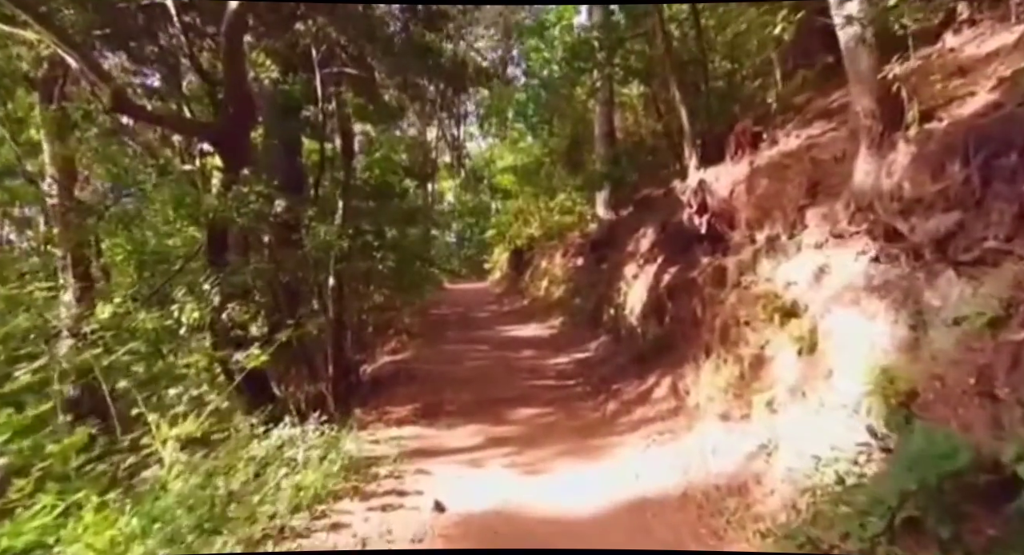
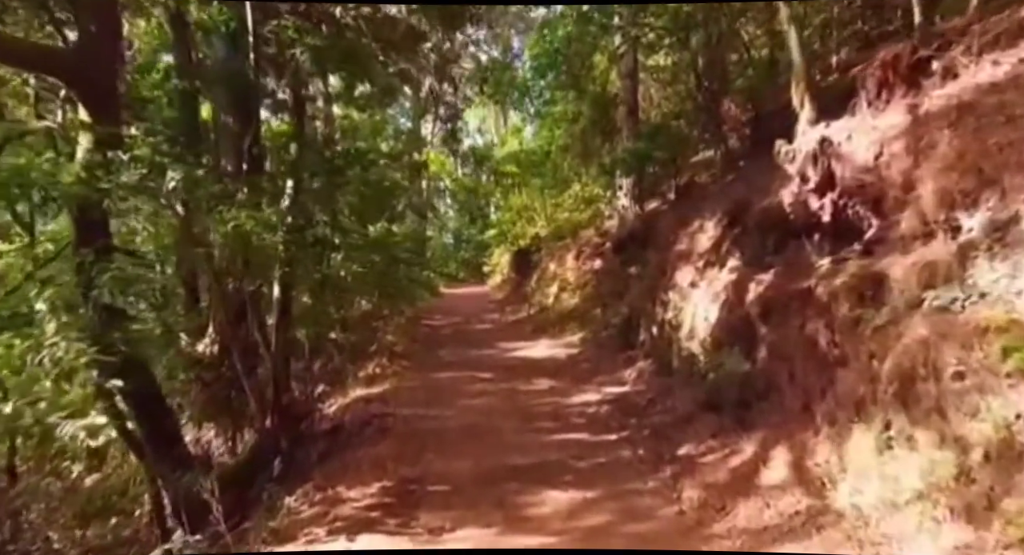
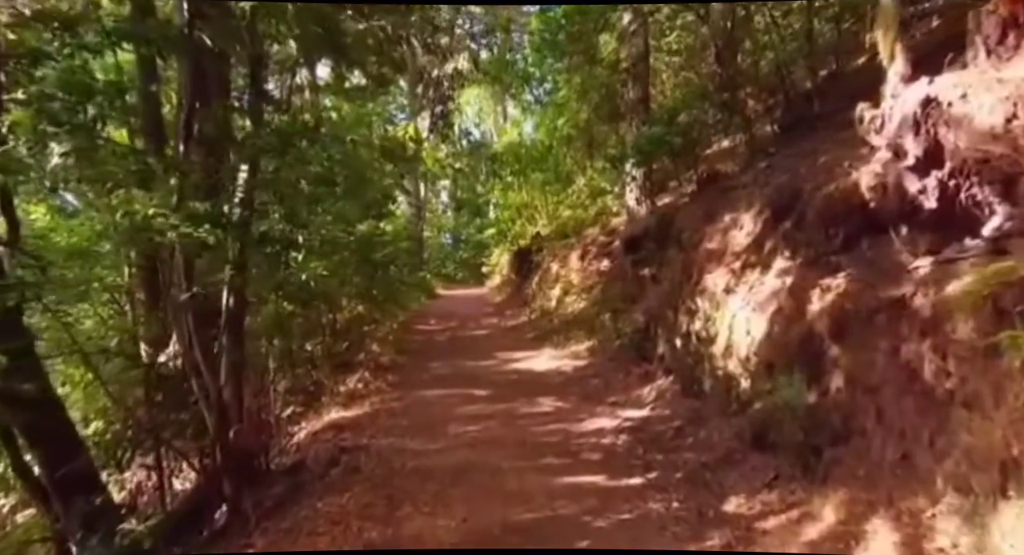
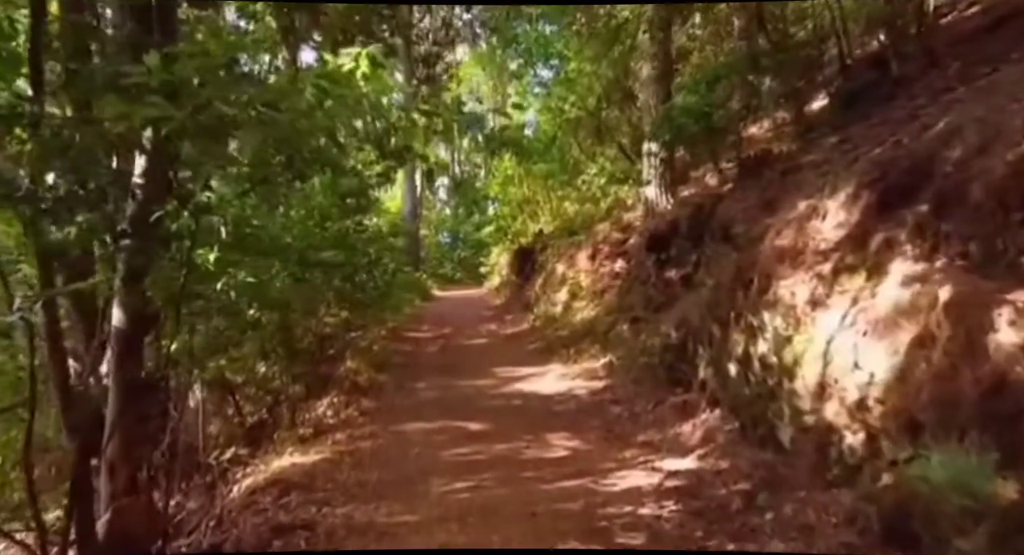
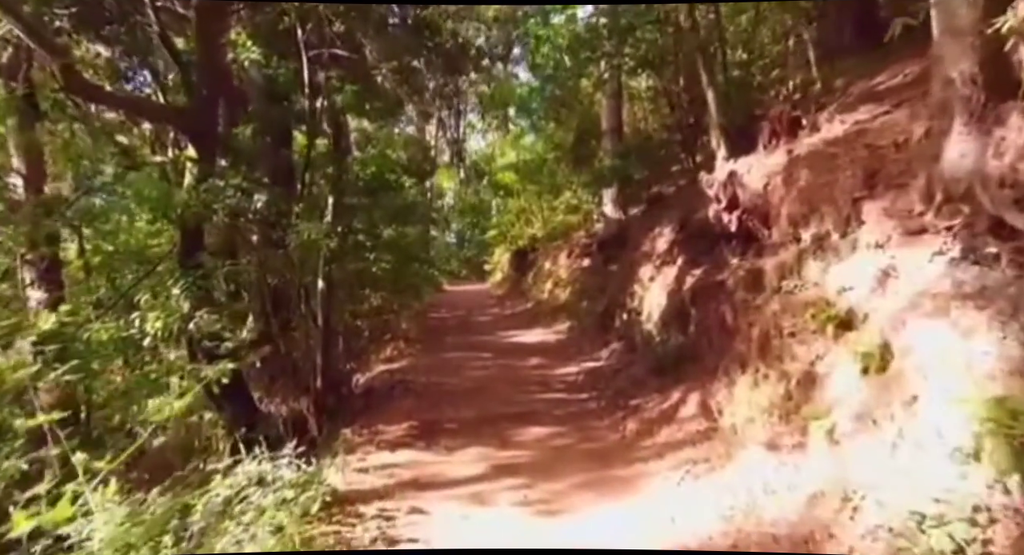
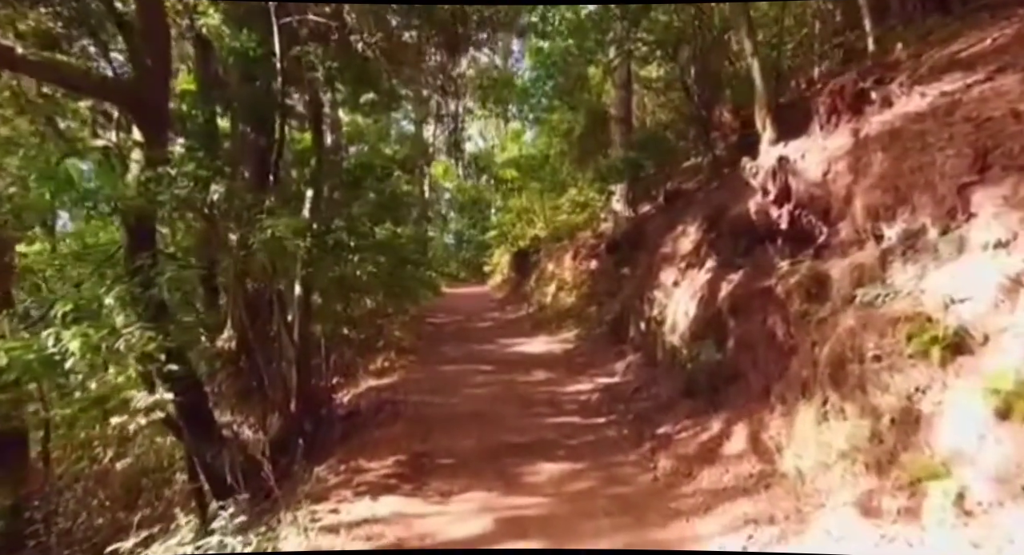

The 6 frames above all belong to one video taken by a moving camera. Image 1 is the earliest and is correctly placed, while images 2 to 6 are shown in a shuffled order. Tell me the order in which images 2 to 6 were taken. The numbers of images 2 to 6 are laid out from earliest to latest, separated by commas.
5, 6, 2, 3, 4
